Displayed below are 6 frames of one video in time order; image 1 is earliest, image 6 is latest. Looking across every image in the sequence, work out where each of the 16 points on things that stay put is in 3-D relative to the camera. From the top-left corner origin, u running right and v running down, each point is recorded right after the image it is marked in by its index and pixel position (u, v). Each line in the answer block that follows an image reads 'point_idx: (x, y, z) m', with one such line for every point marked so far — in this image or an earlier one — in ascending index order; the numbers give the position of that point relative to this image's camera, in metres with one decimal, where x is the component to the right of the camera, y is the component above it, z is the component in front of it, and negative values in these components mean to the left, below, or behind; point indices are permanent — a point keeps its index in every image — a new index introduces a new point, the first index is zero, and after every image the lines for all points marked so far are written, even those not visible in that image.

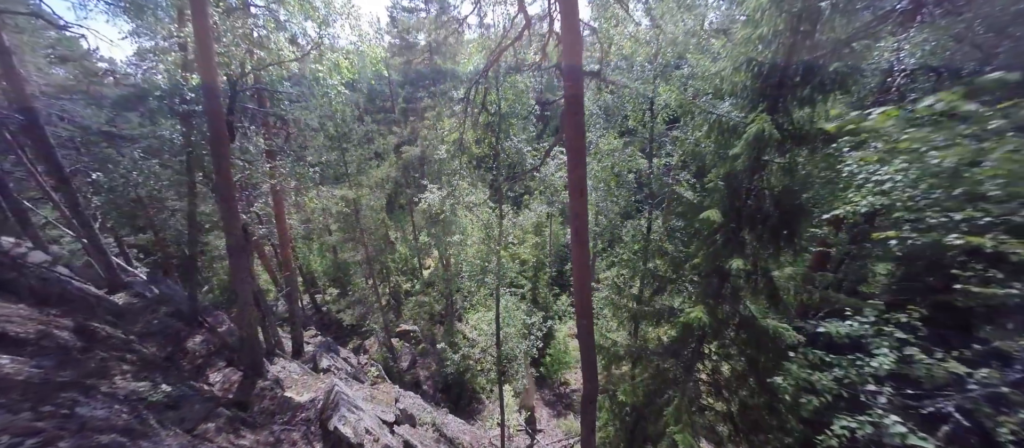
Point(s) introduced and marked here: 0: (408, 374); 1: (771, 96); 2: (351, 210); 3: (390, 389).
0: (-5.2, -7.6, +18.1) m
1: (+3.8, +1.9, +5.2) m
2: (-7.1, +0.6, +15.8) m
3: (-3.1, -4.3, +9.1) m
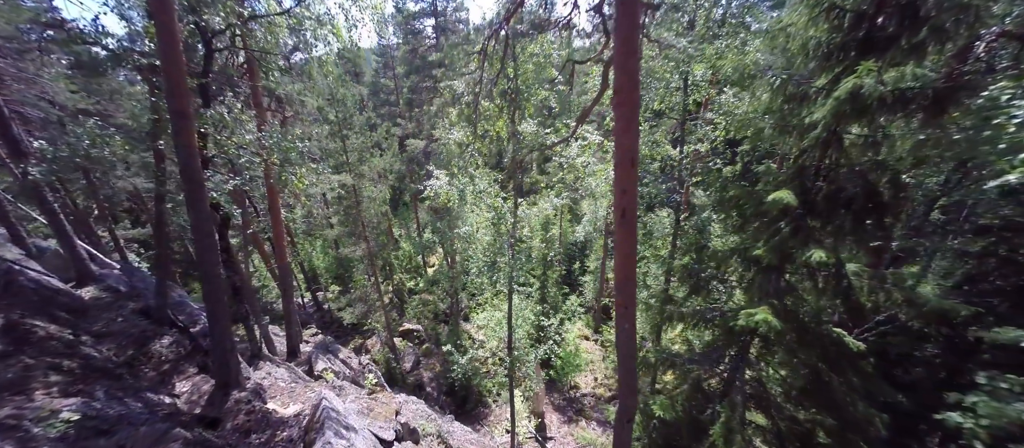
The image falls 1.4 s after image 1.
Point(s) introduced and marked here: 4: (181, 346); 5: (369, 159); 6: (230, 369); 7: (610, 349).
0: (-4.8, -7.3, +17.2) m
1: (+4.1, +2.1, +4.3) m
2: (-6.7, +0.9, +15.0) m
3: (-2.8, -4.0, +8.2) m
4: (-4.8, -1.8, +5.2) m
5: (-6.4, +3.0, +16.0) m
6: (-3.9, -2.0, +4.8) m
7: (+4.9, -6.1, +17.5) m
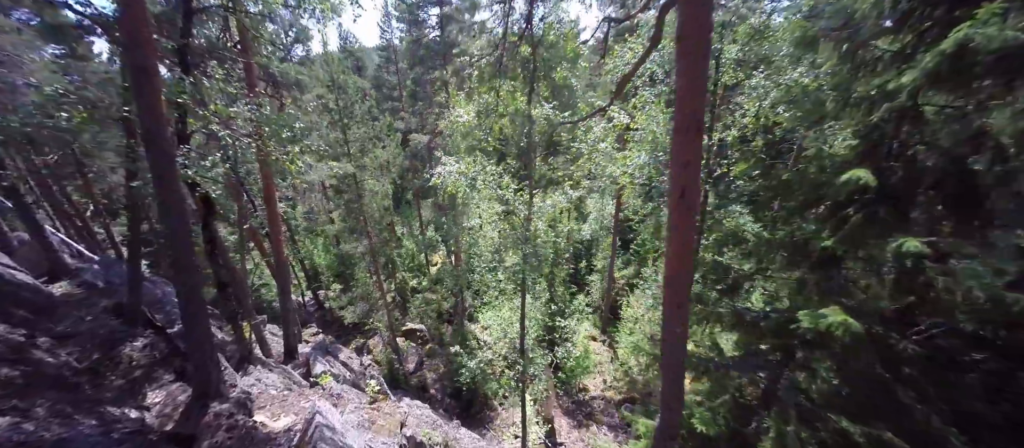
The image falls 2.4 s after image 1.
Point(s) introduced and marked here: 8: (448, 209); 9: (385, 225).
0: (-4.5, -7.1, +16.6) m
1: (+4.4, +2.2, +3.6) m
2: (-6.3, +1.1, +14.3) m
3: (-2.5, -3.9, +7.6) m
4: (-4.5, -1.6, +4.6) m
5: (-6.0, +3.2, +15.4) m
6: (-3.6, -1.8, +4.2) m
7: (+5.2, -6.0, +16.8) m
8: (-3.0, +0.7, +16.8) m
9: (-5.8, 0.0, +16.1) m
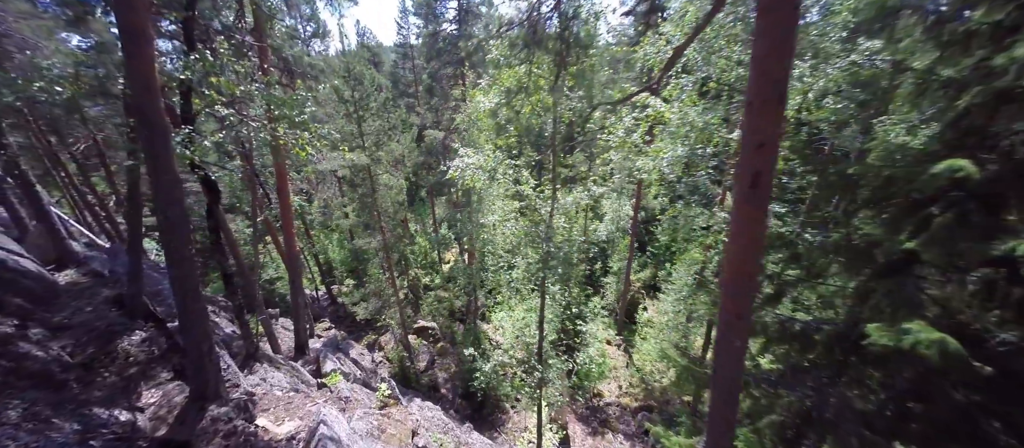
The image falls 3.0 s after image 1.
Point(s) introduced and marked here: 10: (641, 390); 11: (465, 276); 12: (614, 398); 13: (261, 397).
0: (-4.0, -7.0, +16.4) m
1: (+4.7, +2.2, +3.0) m
2: (-5.7, +1.3, +14.1) m
3: (-2.2, -3.7, +7.3) m
4: (-4.2, -1.4, +4.3) m
5: (-5.3, +3.4, +15.2) m
6: (-3.3, -1.7, +3.9) m
7: (+5.8, -6.0, +16.2) m
8: (-2.3, +0.8, +16.4) m
9: (-5.1, +0.2, +15.9) m
10: (+5.7, -7.3, +15.9) m
11: (-2.1, -2.4, +16.5) m
12: (+4.6, -7.9, +16.2) m
13: (-3.5, -2.4, +5.0) m
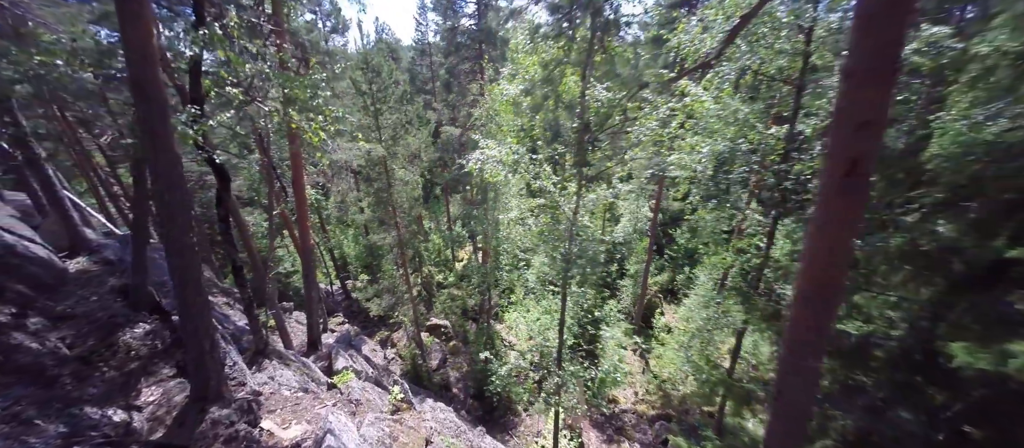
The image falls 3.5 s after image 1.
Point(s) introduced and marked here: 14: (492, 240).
0: (-3.4, -6.8, +16.1) m
1: (+5.0, +2.2, +2.5) m
2: (-5.0, +1.5, +14.0) m
3: (-1.9, -3.6, +7.0) m
4: (-4.0, -1.3, +4.1) m
5: (-4.5, +3.5, +15.0) m
6: (-3.1, -1.6, +3.6) m
7: (+6.4, -6.1, +15.7) m
8: (-1.5, +0.9, +16.1) m
9: (-4.3, +0.3, +15.7) m
10: (+6.3, -7.4, +15.3) m
11: (-1.5, -2.3, +16.2) m
12: (+5.2, -7.9, +15.7) m
13: (-3.2, -2.3, +4.8) m
14: (-0.9, -0.7, +15.5) m
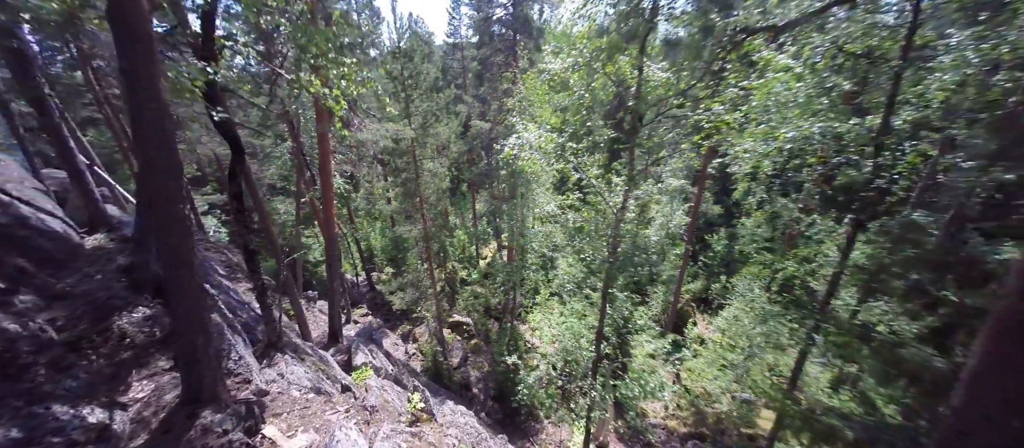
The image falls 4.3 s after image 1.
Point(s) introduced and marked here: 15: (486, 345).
0: (-2.4, -6.6, +15.7) m
1: (+5.4, +2.1, +1.5) m
2: (-3.8, +1.8, +13.6) m
3: (-1.4, -3.5, +6.5) m
4: (-3.6, -1.0, +3.7) m
5: (-3.2, +3.8, +14.6) m
6: (-2.7, -1.3, +3.2) m
7: (+7.4, -6.2, +14.6) m
8: (-0.2, +1.1, +15.5) m
9: (-3.1, +0.6, +15.3) m
10: (+7.1, -7.5, +14.2) m
11: (-0.3, -2.2, +15.6) m
12: (+6.1, -8.0, +14.7) m
13: (-2.8, -2.1, +4.3) m
14: (+0.3, -0.6, +14.9) m
15: (-1.2, -5.8, +17.3) m
